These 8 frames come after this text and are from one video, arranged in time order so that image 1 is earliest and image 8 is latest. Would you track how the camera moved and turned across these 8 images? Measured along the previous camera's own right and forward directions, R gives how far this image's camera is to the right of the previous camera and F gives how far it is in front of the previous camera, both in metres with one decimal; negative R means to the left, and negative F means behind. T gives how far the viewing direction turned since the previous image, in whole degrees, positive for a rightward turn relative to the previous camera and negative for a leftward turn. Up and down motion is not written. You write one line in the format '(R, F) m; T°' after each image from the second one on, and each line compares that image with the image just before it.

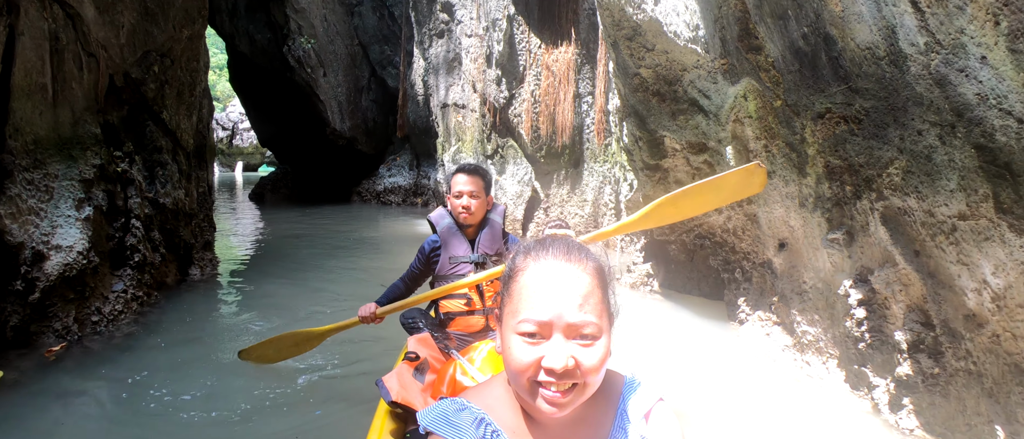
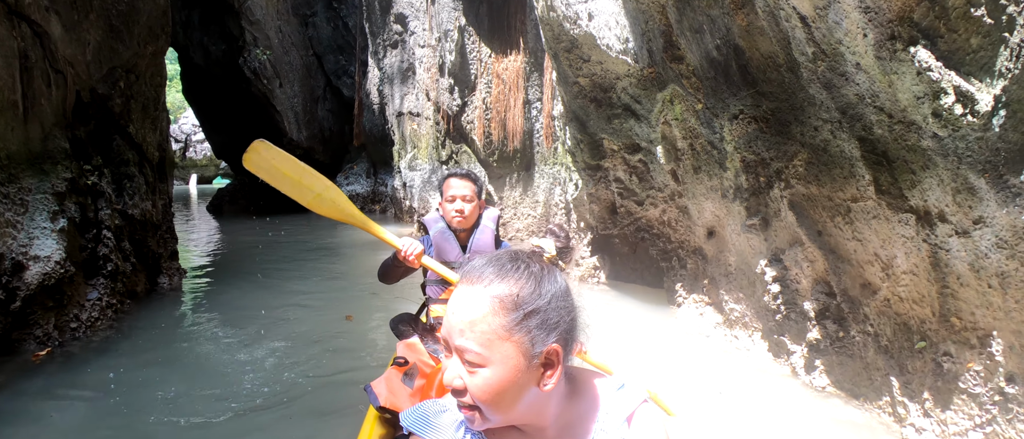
(+0.1, -0.2) m; +2°
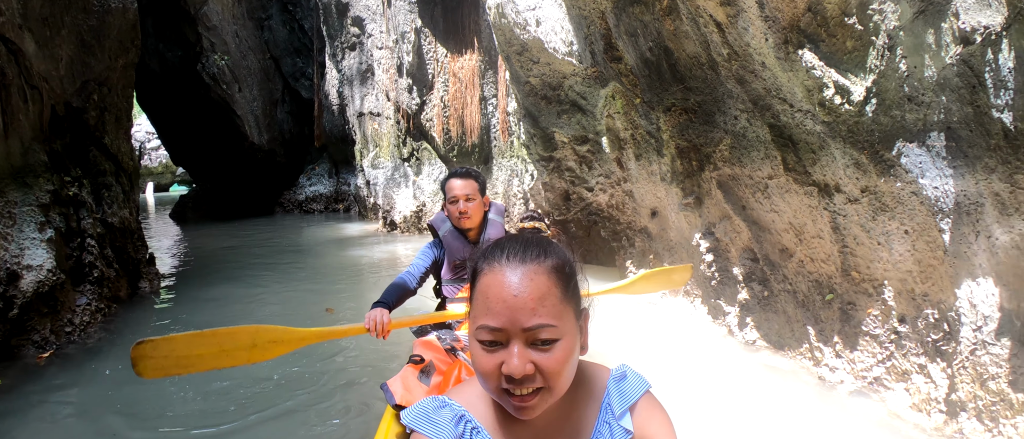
(0.0, -0.2) m; +4°
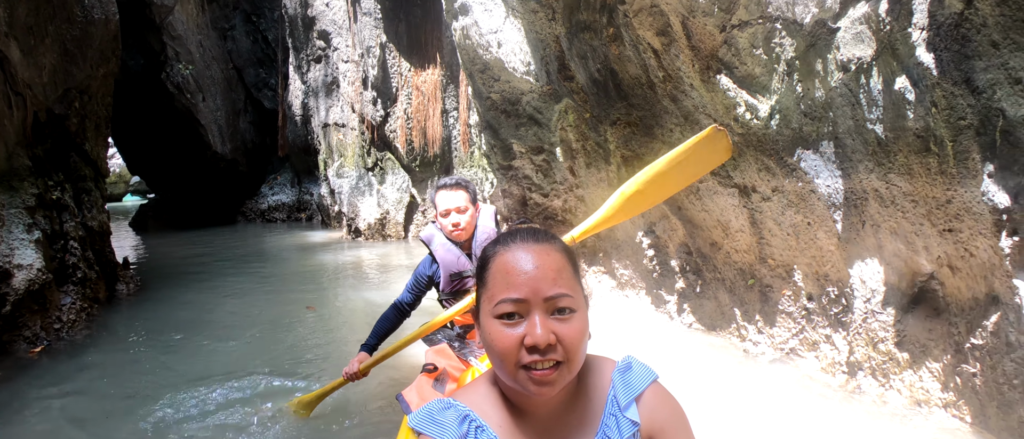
(-0.1, -0.3) m; +5°
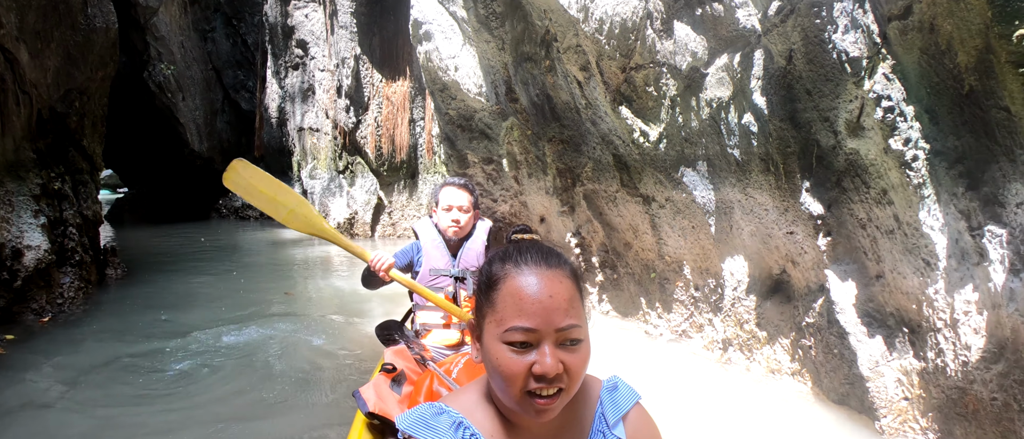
(+0.2, -0.5) m; +3°
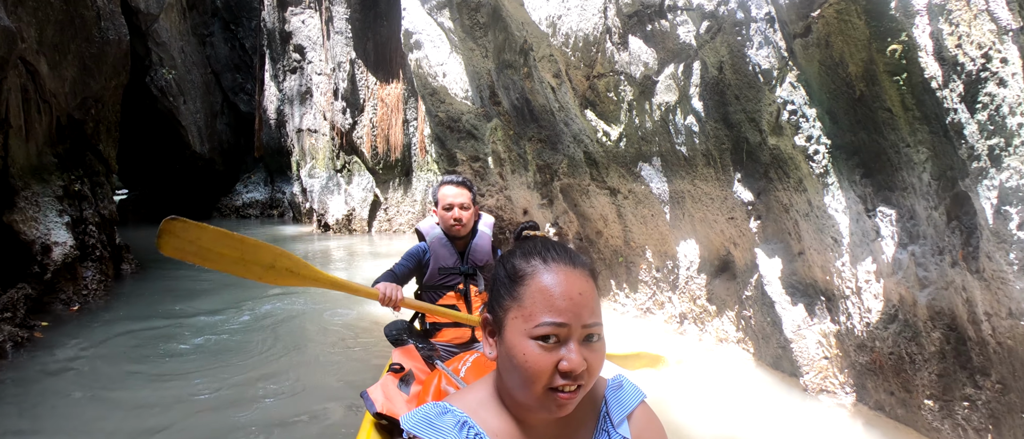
(+0.1, -0.4) m; 0°
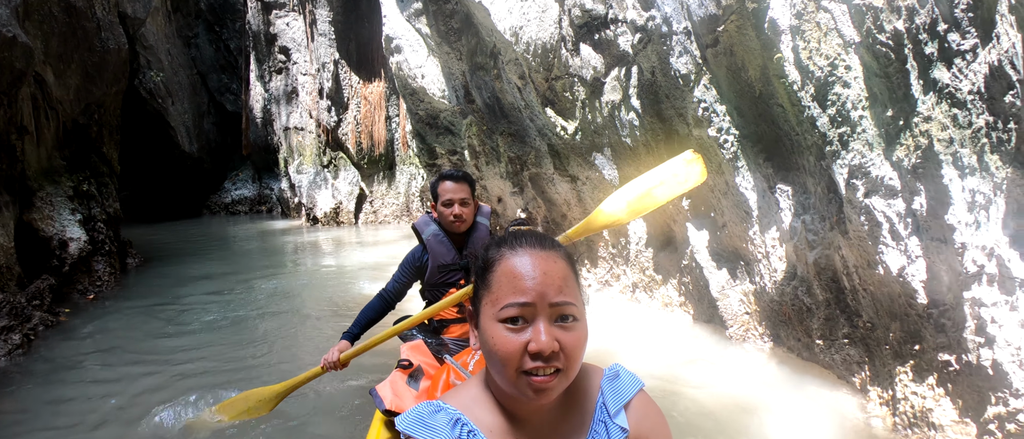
(+0.1, -0.5) m; +1°
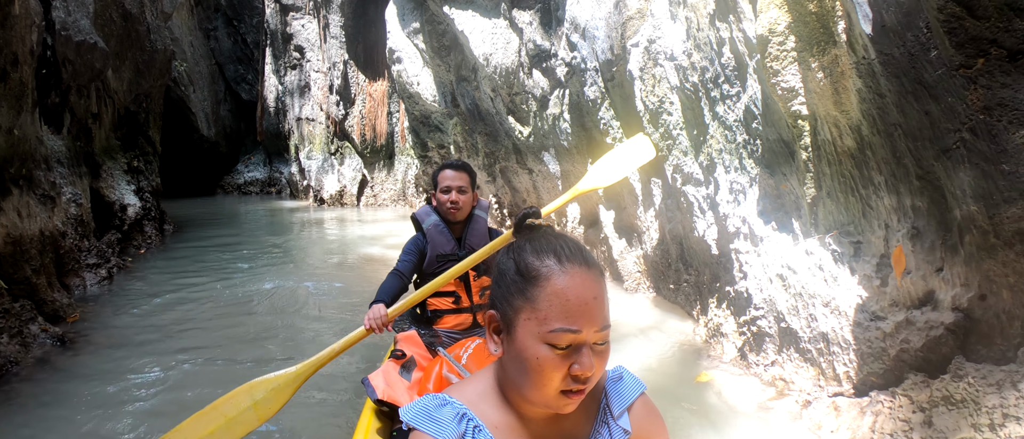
(+0.3, -1.2) m; 0°
